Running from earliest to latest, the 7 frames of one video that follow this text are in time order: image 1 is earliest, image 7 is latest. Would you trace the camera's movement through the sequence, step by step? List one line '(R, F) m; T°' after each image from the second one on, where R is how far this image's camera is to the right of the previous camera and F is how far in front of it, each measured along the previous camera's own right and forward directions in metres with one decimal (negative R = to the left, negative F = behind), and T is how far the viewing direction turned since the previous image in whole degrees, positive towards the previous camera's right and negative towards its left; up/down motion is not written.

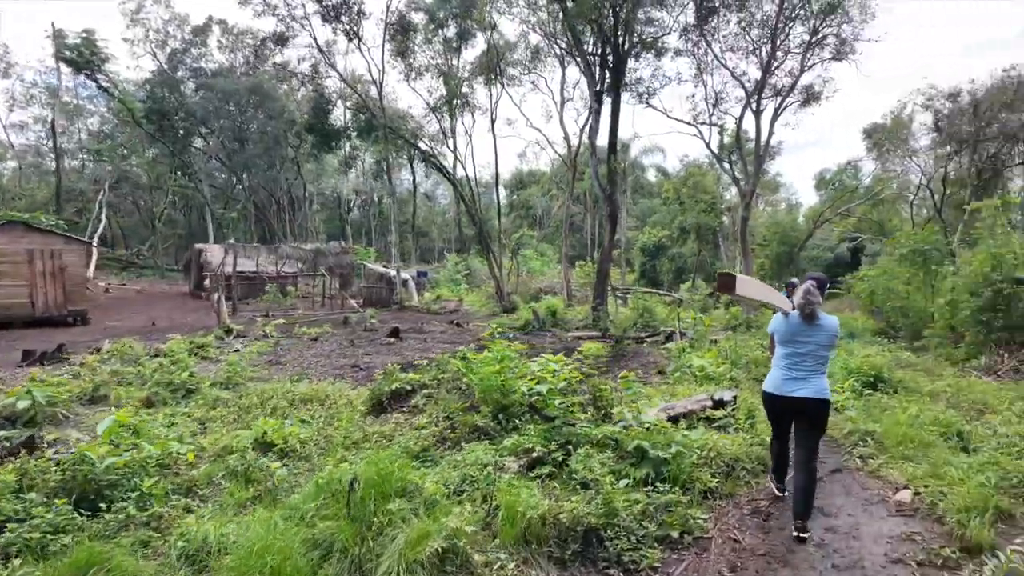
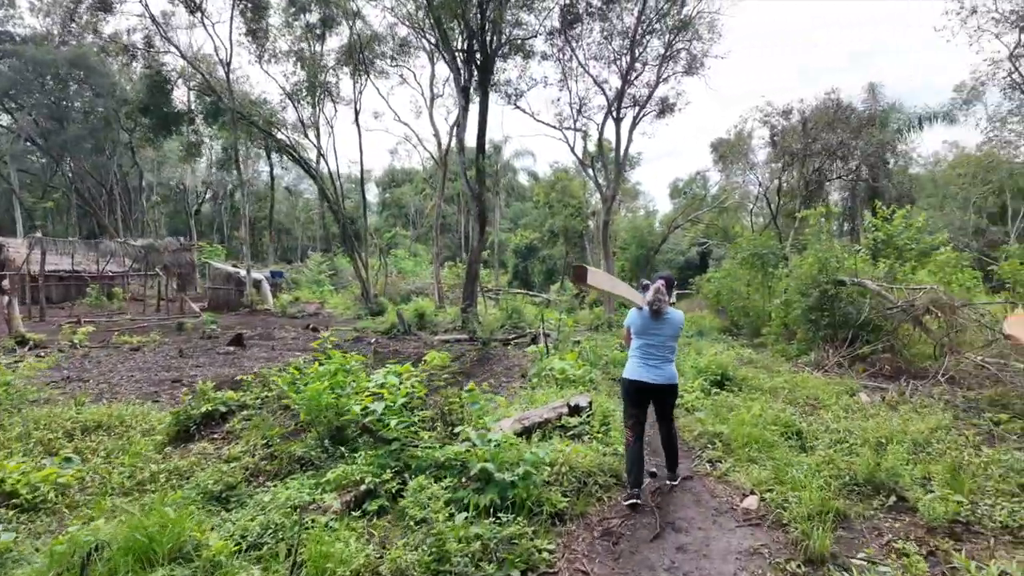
(+0.3, +0.5) m; +12°
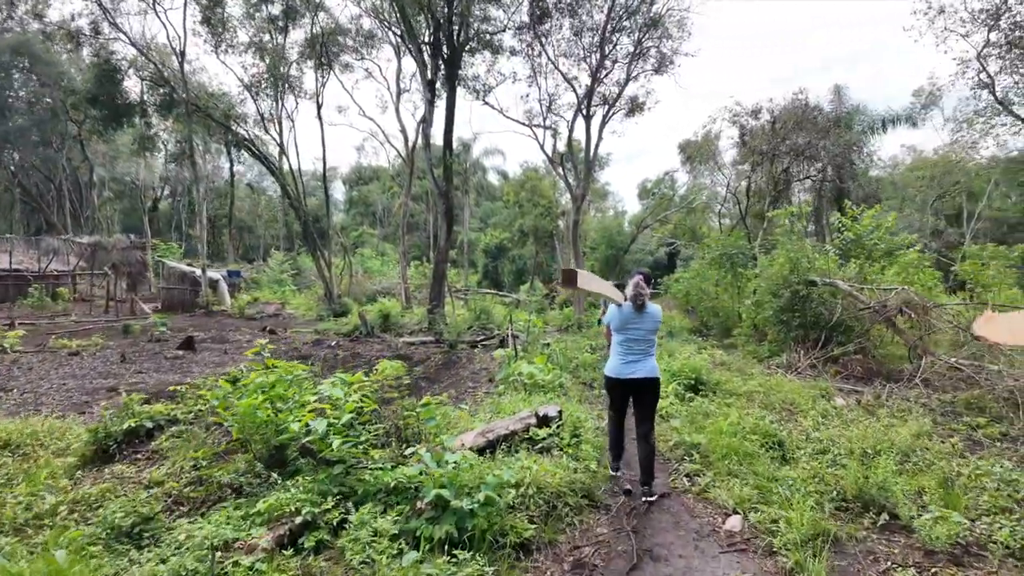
(+0.1, +0.4) m; +3°
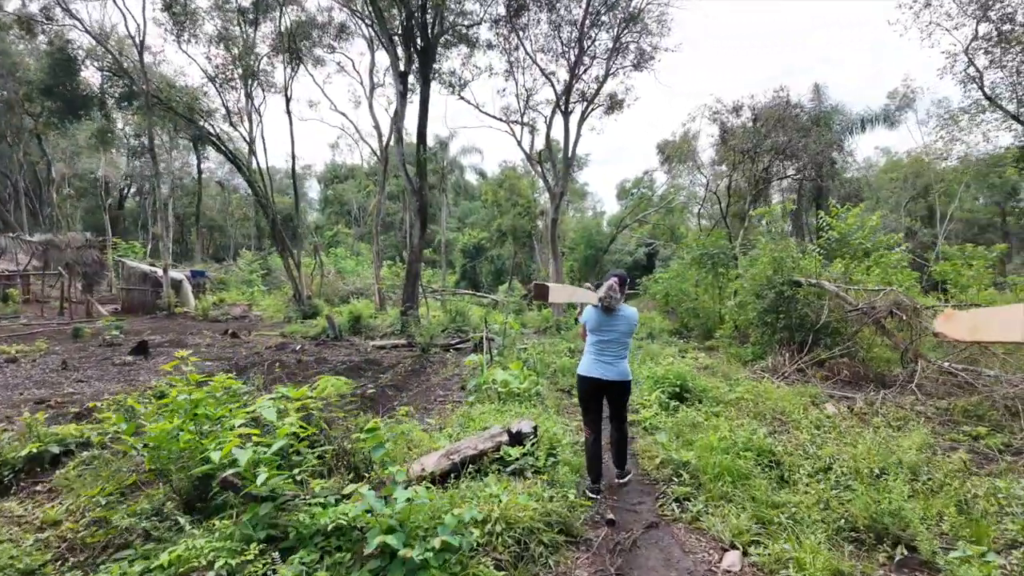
(+0.1, +0.5) m; +2°
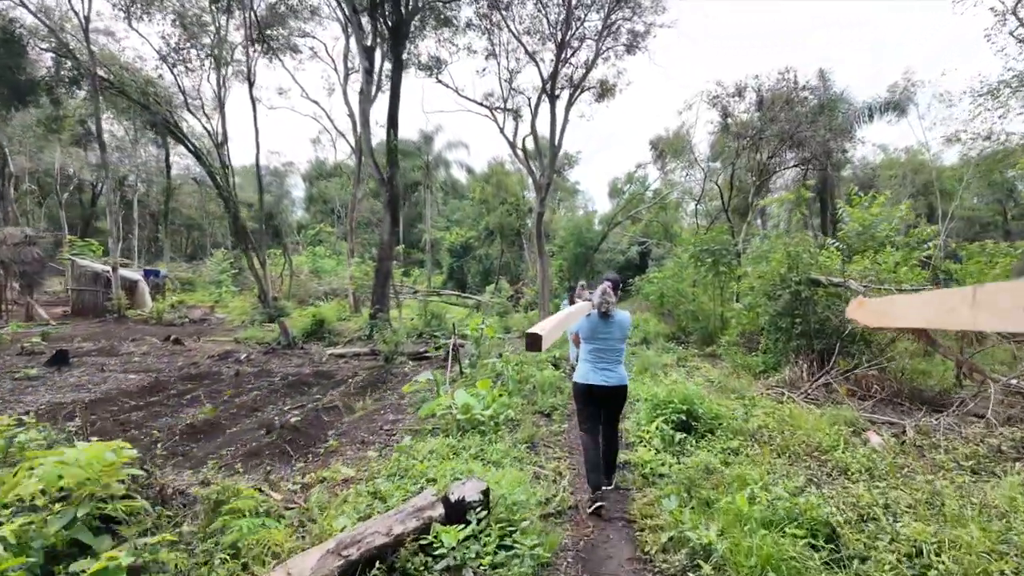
(+0.3, +1.4) m; +1°
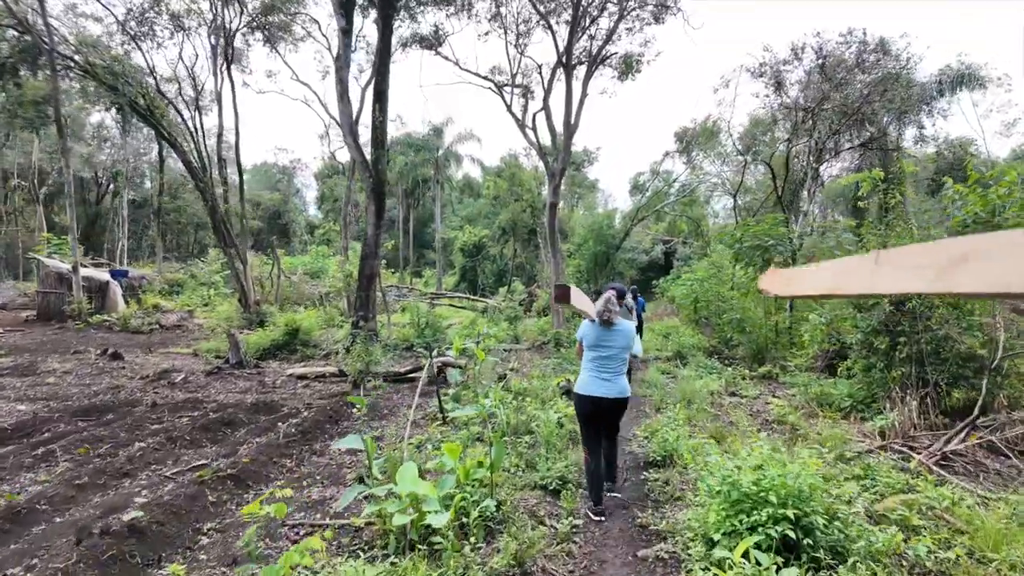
(+0.2, +2.1) m; -2°
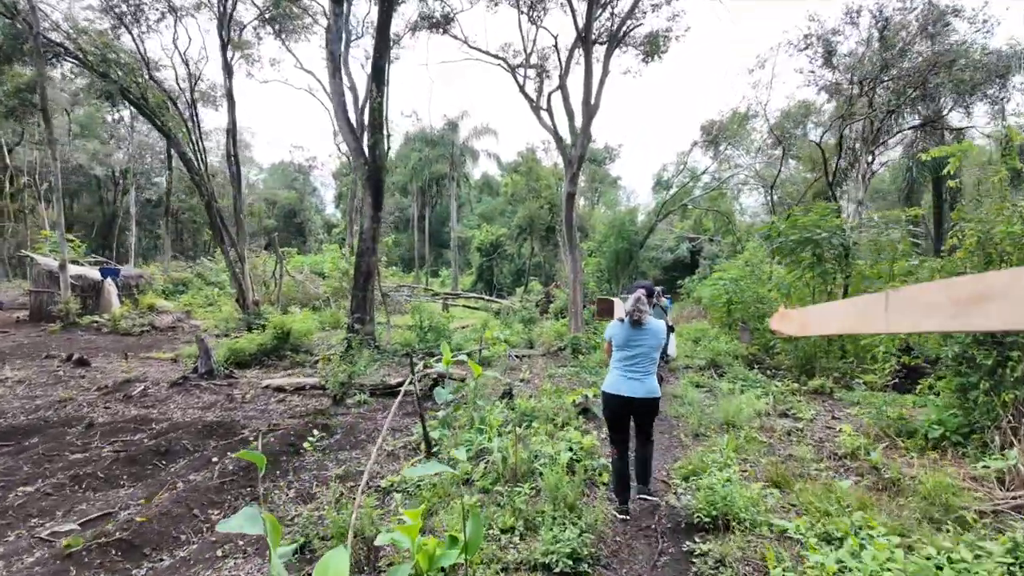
(+0.2, +1.2) m; -2°
